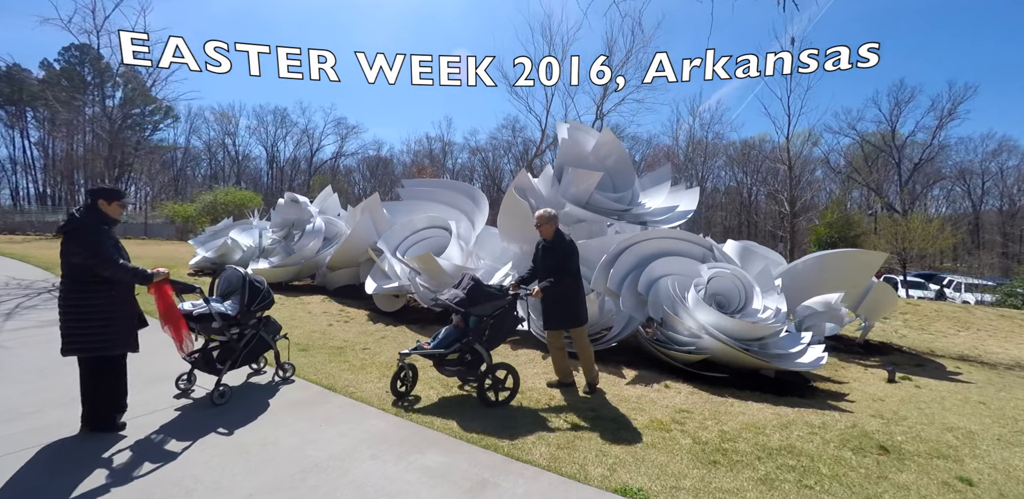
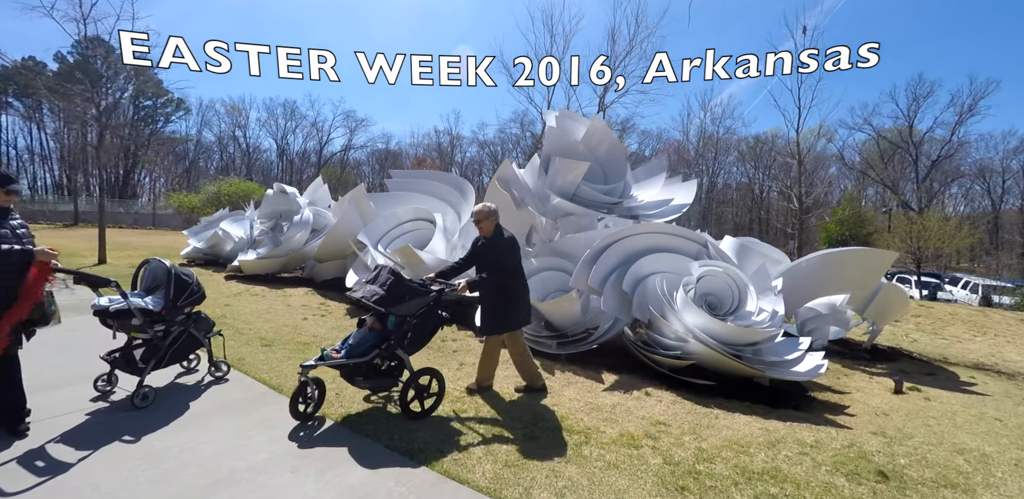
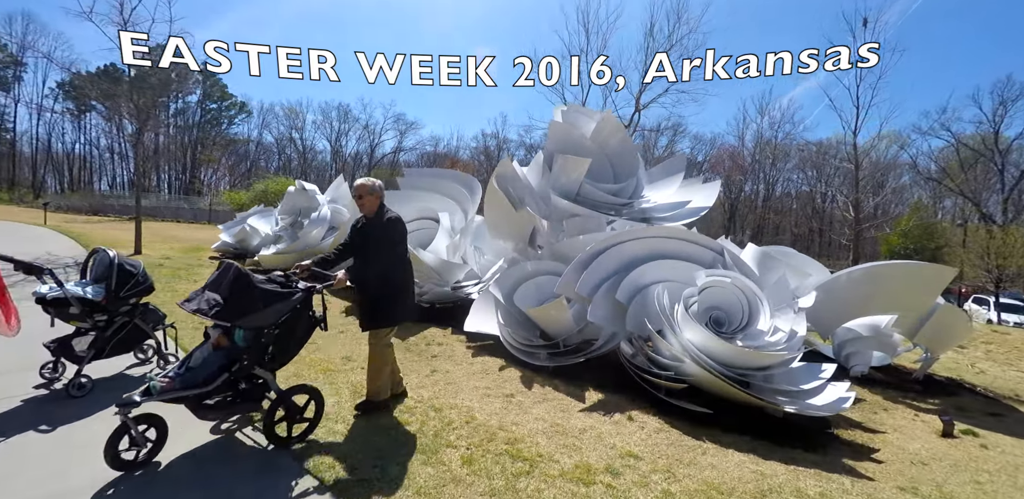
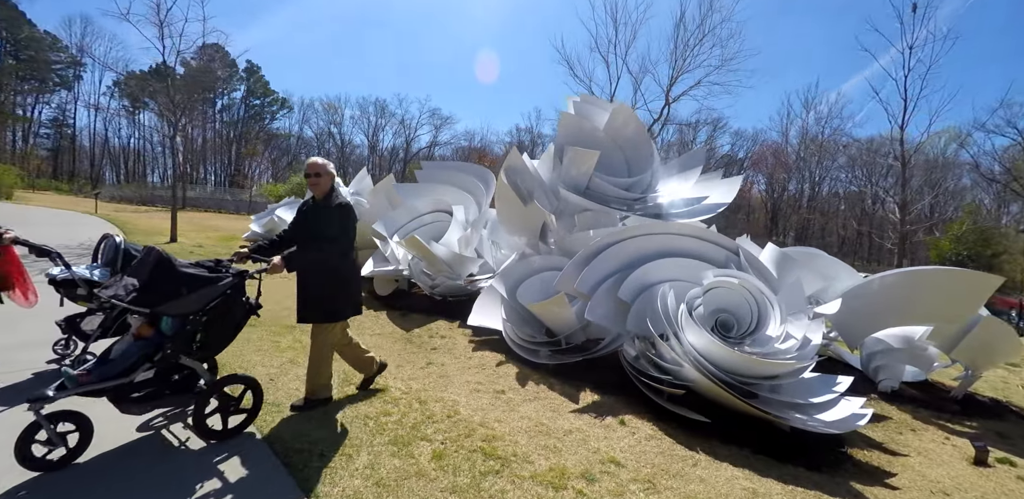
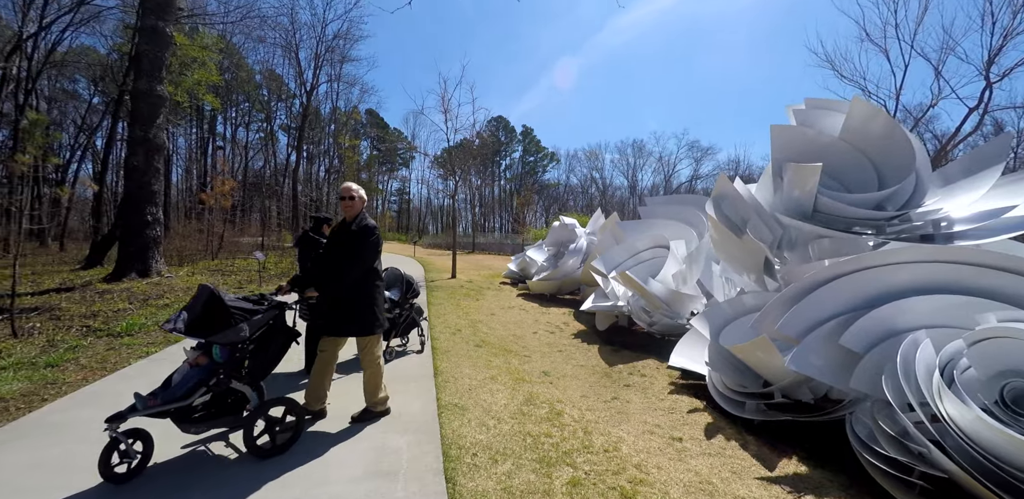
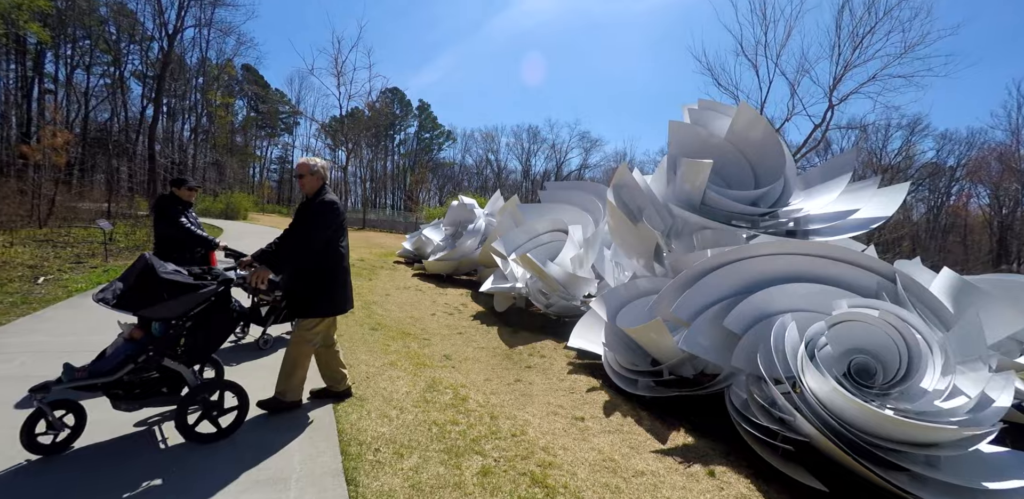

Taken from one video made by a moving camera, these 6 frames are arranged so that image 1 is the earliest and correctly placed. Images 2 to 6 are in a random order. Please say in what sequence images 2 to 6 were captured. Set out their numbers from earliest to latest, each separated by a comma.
2, 3, 4, 6, 5
